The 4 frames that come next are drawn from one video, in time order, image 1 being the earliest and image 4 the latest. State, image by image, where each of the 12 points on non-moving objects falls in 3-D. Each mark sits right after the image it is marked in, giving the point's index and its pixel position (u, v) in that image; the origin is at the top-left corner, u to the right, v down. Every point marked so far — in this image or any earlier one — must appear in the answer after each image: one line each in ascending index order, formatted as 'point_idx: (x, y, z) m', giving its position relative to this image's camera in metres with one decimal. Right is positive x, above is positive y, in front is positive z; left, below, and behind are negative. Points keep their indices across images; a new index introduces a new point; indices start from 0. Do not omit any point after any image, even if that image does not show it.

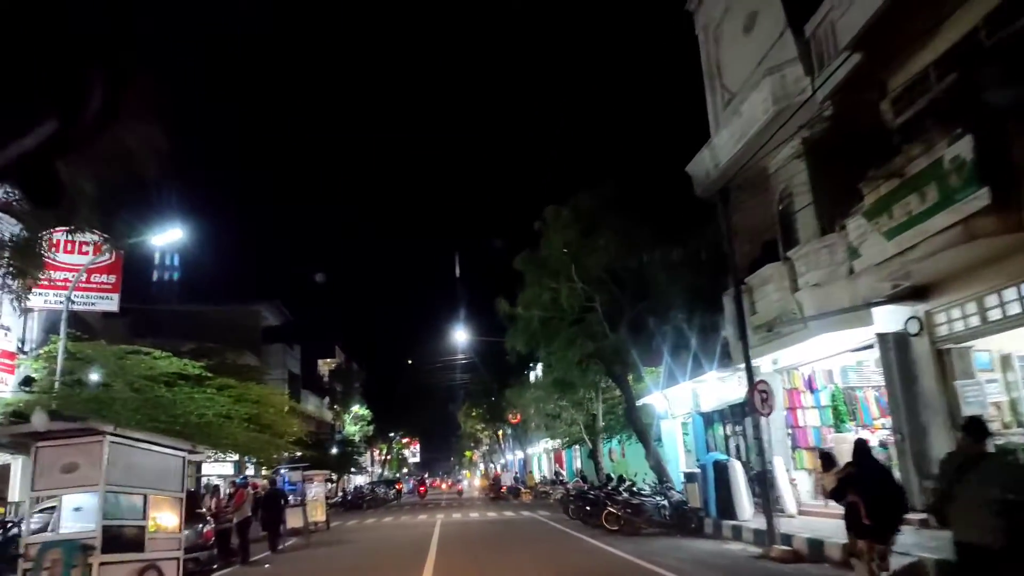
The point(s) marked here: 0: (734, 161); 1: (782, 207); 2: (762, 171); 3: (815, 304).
0: (+5.5, +3.1, +19.1) m
1: (+6.6, +2.0, +19.1) m
2: (+6.2, +2.9, +19.2) m
3: (+6.3, -0.3, +16.0) m
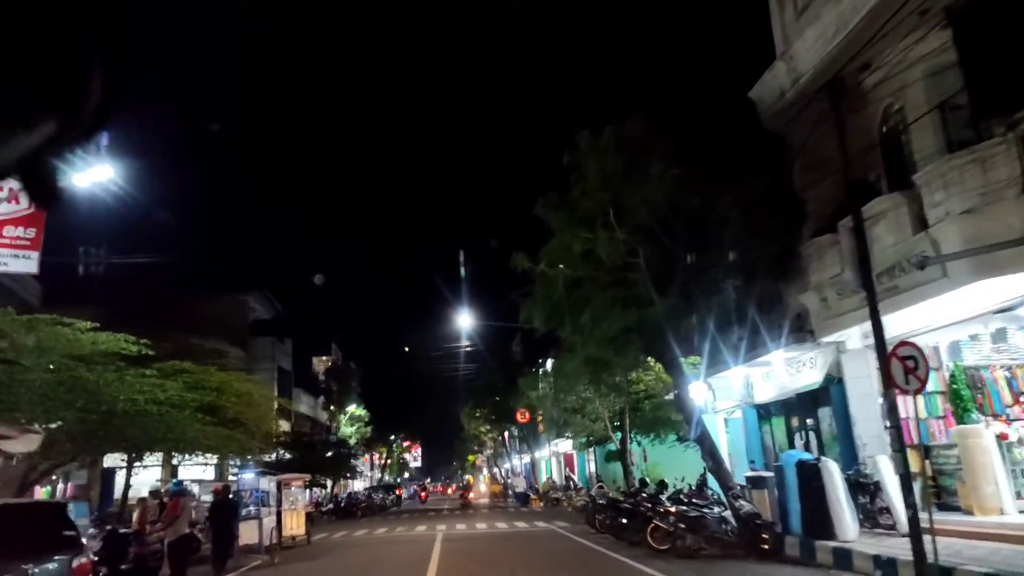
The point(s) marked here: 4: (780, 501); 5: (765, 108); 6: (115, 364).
0: (+5.9, +4.1, +14.7) m
1: (+7.1, +3.0, +14.6) m
2: (+6.6, +3.9, +14.7) m
3: (+6.7, +0.7, +11.5) m
4: (+5.4, -4.3, +15.6) m
5: (+5.4, +3.8, +16.5) m
6: (-9.1, -1.7, +17.9) m
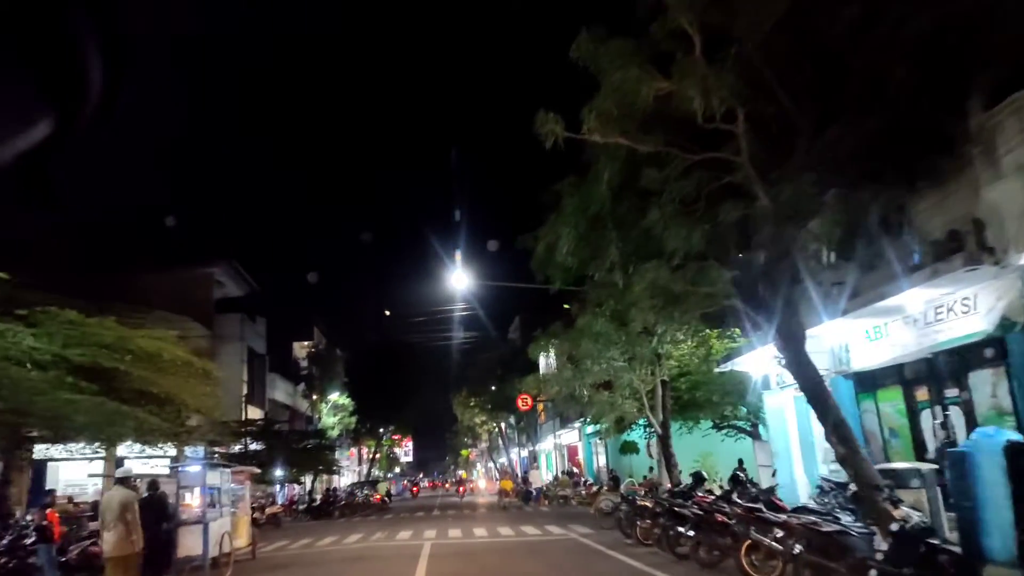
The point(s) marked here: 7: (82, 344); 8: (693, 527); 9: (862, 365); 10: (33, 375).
0: (+6.2, +5.6, +8.8) m
1: (+7.4, +4.5, +8.8) m
2: (+7.0, +5.4, +8.9) m
3: (+7.0, +2.2, +5.7) m
4: (+5.7, -2.8, +9.9) m
5: (+5.8, +5.3, +10.7) m
6: (-8.8, -0.2, +11.9) m
7: (-7.9, -1.1, +14.5) m
8: (+3.2, -4.2, +13.8) m
9: (+7.1, -1.5, +15.7) m
10: (-7.3, -1.4, +11.5) m
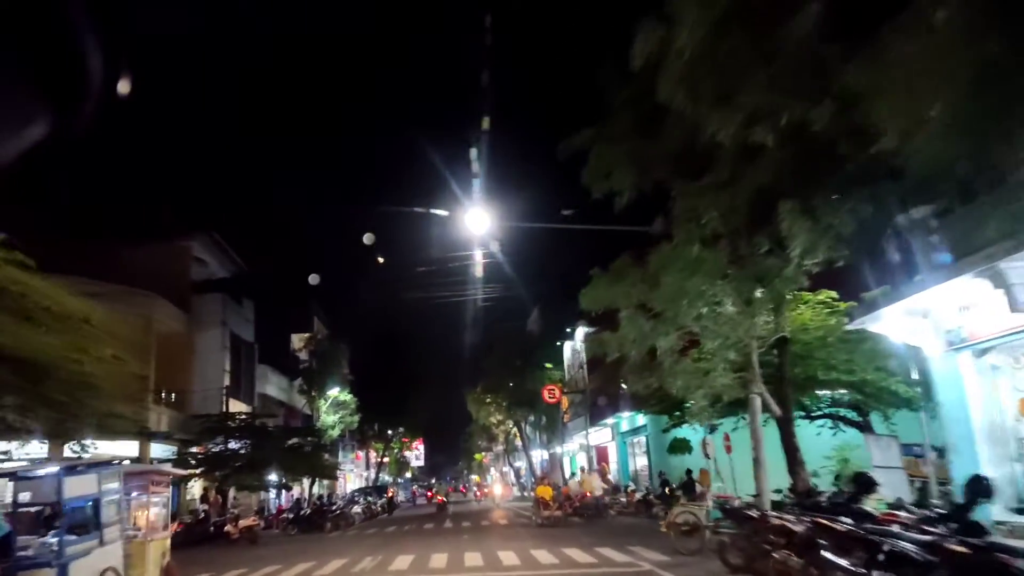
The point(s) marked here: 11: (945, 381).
0: (+6.8, +7.2, +2.5) m
1: (+8.0, +6.1, +2.4) m
2: (+7.6, +7.0, +2.5) m
3: (+7.6, +3.8, -0.7) m
4: (+6.4, -1.3, +3.5) m
5: (+6.4, +6.9, +4.3) m
6: (-8.1, +1.3, +5.8) m
7: (-7.1, +0.4, +8.3) m
8: (+3.9, -2.7, +7.5) m
9: (+7.9, 0.0, +9.3) m
10: (-6.6, +0.1, +5.4) m
11: (+7.7, -1.8, +14.0) m
